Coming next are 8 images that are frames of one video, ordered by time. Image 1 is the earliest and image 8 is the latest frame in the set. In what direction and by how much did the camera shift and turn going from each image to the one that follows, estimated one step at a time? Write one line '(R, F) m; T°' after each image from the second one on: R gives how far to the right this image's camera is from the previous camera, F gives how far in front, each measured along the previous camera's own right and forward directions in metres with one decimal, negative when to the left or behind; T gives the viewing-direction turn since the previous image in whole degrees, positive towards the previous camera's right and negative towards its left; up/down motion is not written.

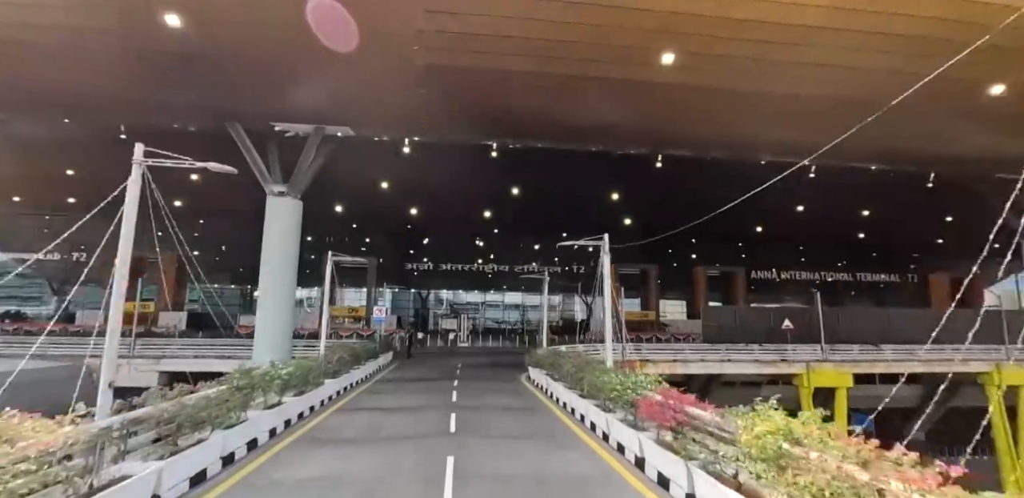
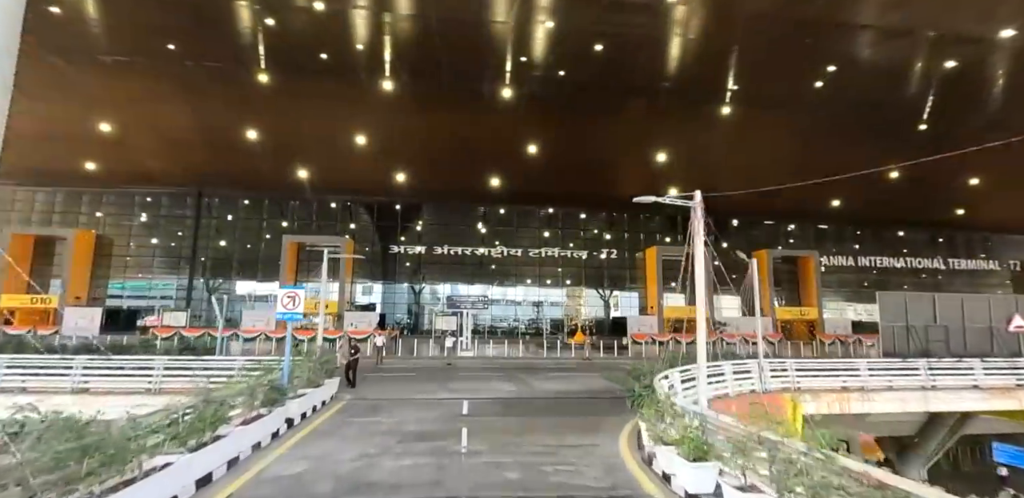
(-1.0, +7.8) m; 0°
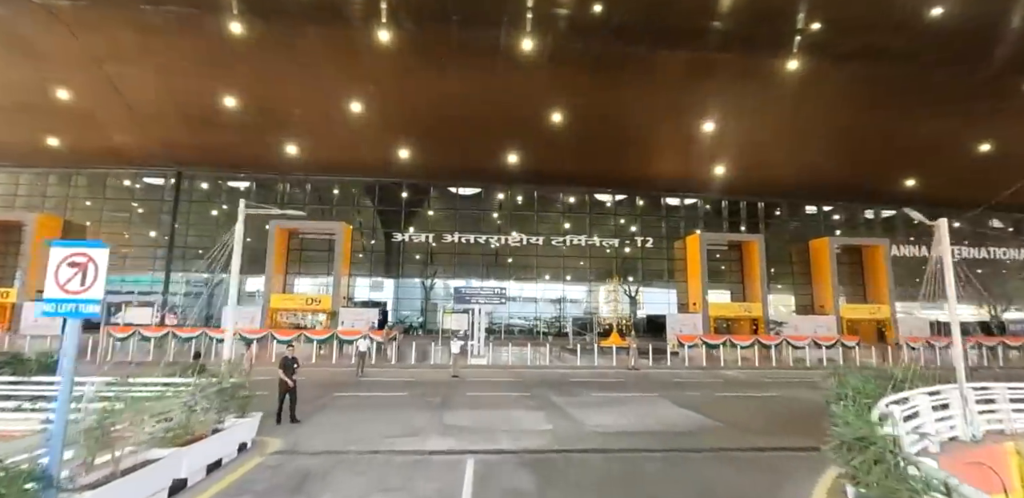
(-0.3, +3.7) m; -2°
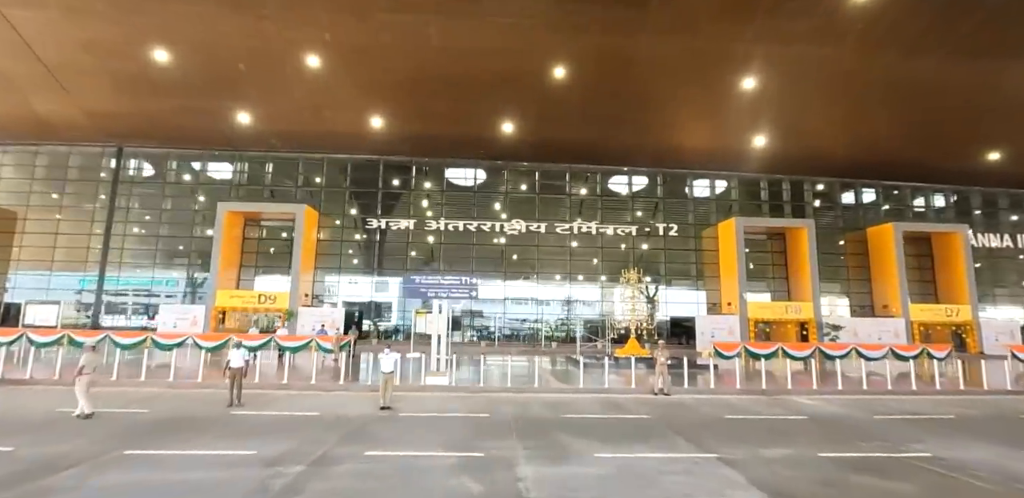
(+0.8, +4.0) m; -2°
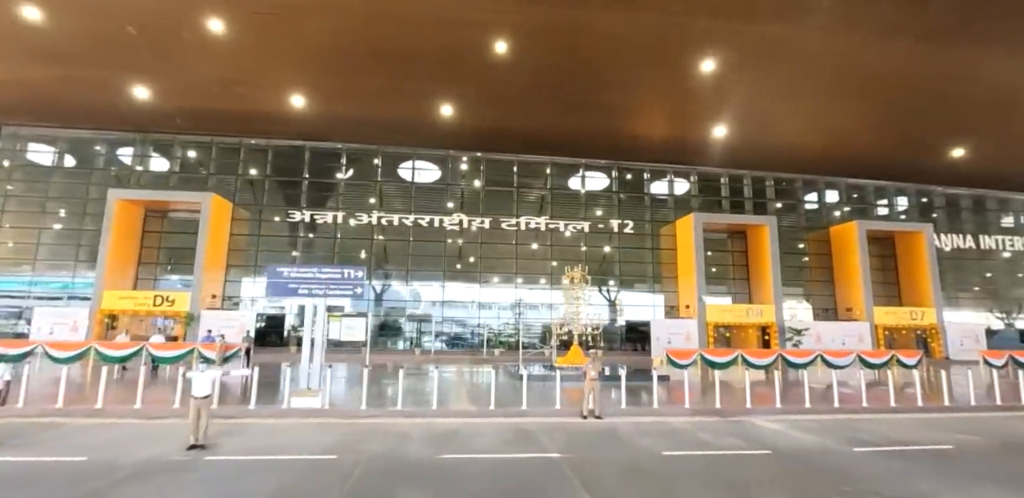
(+1.2, +1.9) m; +3°
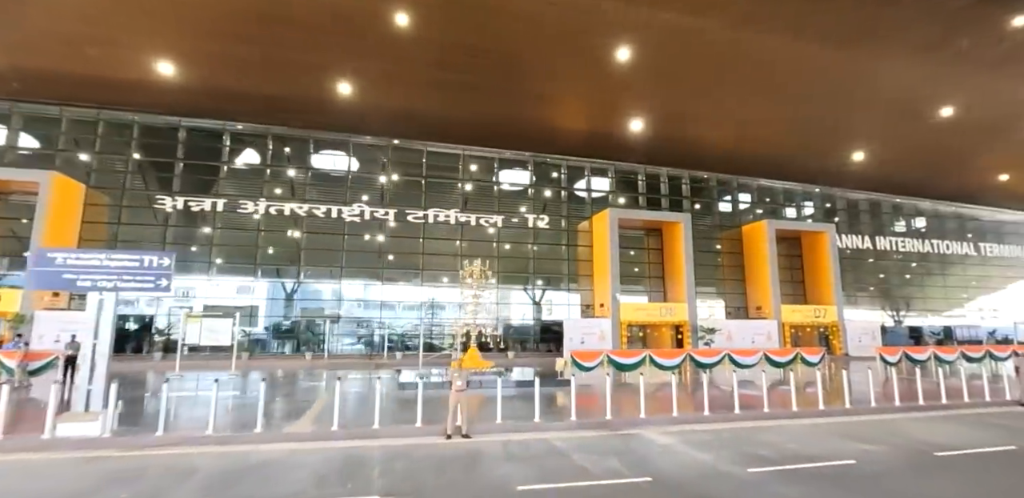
(+1.1, +1.2) m; +7°
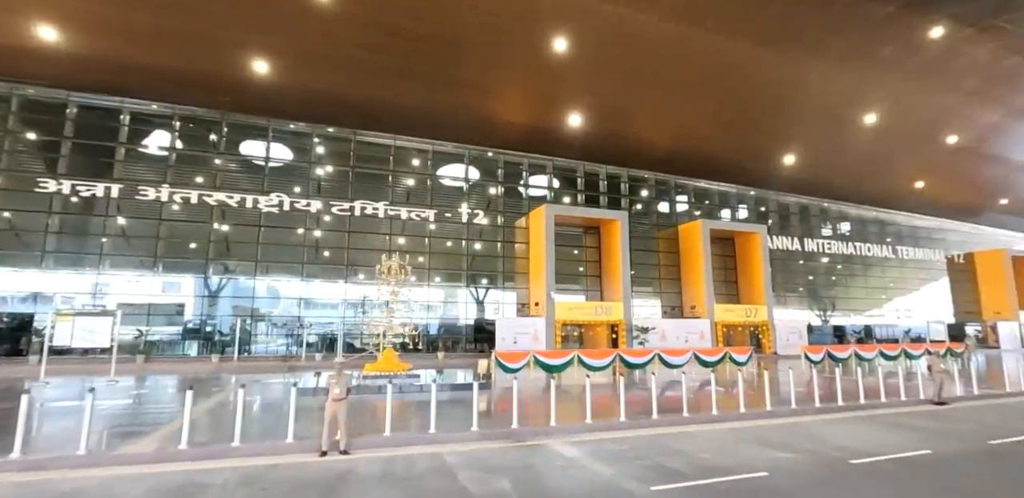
(+0.7, +0.7) m; +6°
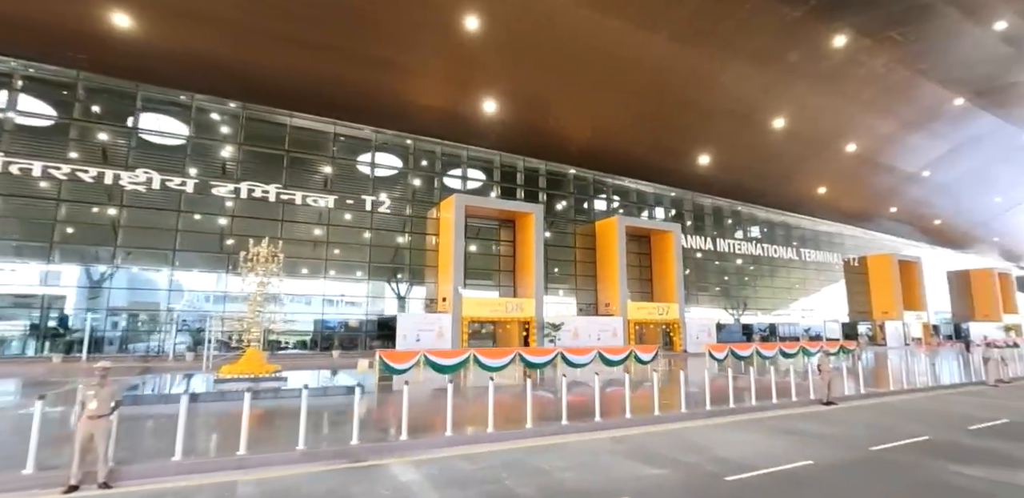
(+0.9, +0.8) m; +7°
